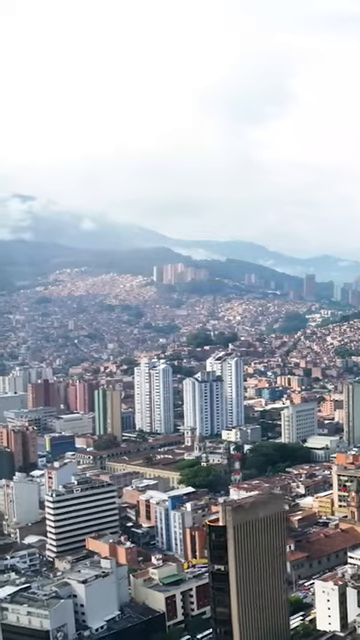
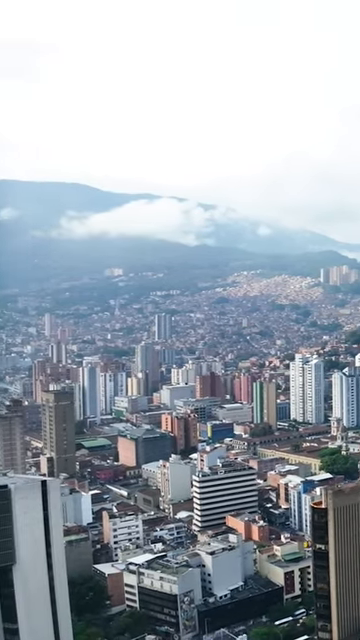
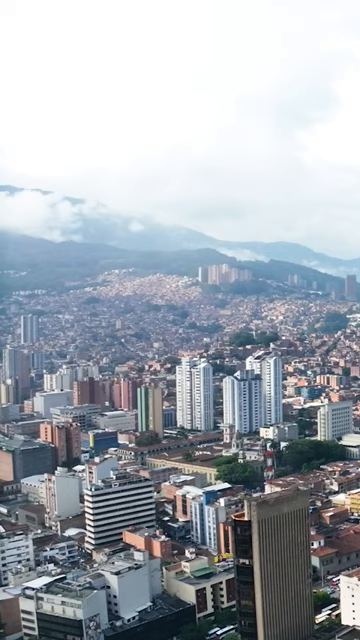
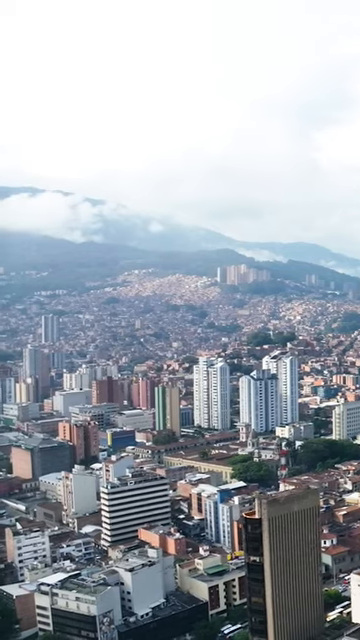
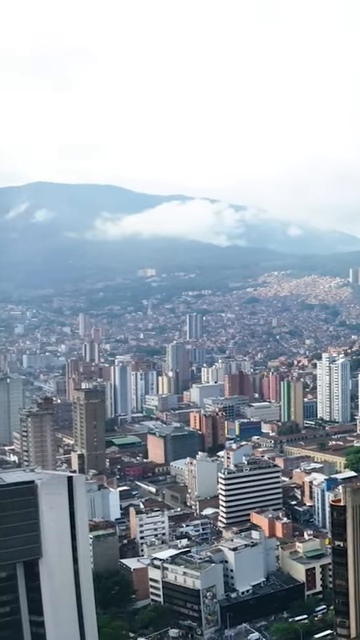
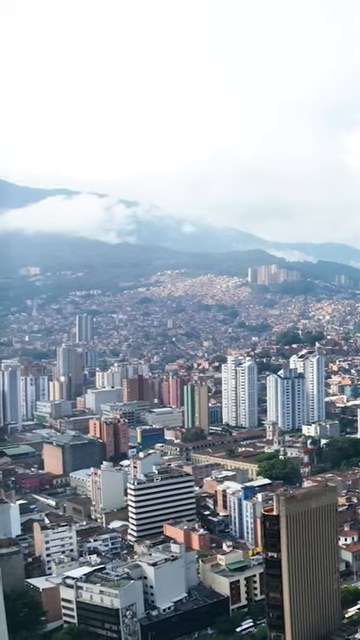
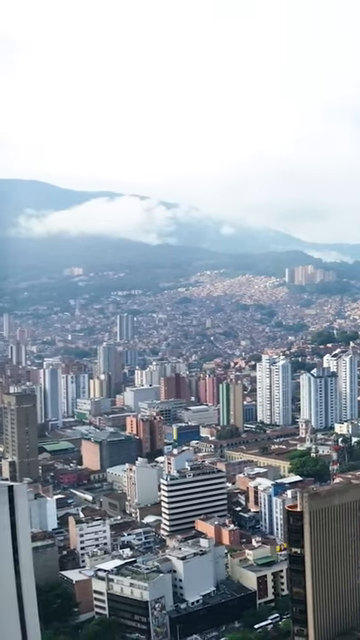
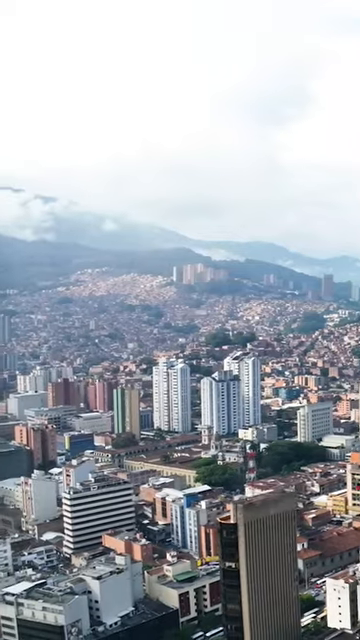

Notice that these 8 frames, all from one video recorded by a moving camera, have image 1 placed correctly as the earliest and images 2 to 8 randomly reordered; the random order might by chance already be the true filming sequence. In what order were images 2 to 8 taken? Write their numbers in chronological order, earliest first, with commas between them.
8, 3, 4, 6, 7, 2, 5
